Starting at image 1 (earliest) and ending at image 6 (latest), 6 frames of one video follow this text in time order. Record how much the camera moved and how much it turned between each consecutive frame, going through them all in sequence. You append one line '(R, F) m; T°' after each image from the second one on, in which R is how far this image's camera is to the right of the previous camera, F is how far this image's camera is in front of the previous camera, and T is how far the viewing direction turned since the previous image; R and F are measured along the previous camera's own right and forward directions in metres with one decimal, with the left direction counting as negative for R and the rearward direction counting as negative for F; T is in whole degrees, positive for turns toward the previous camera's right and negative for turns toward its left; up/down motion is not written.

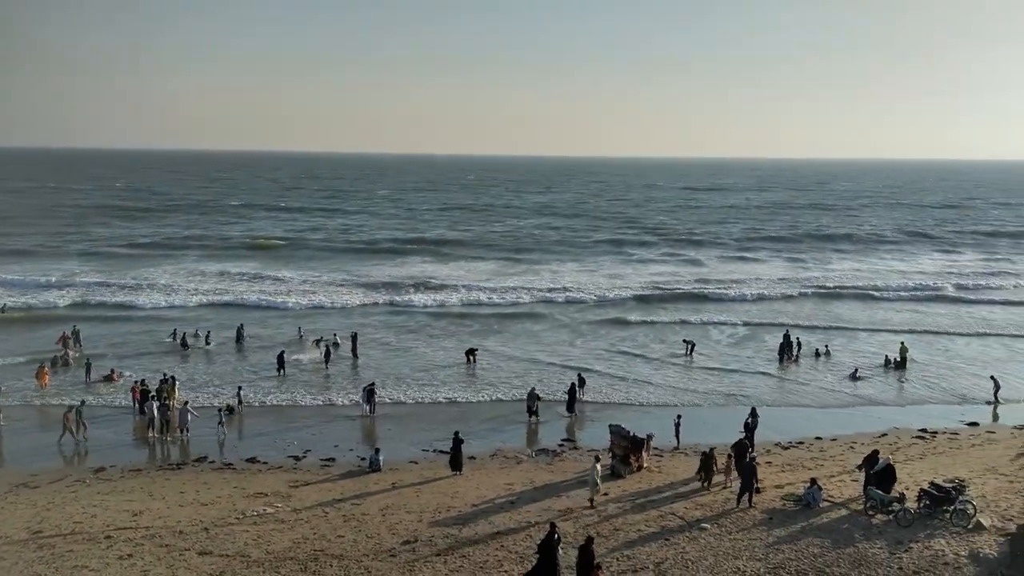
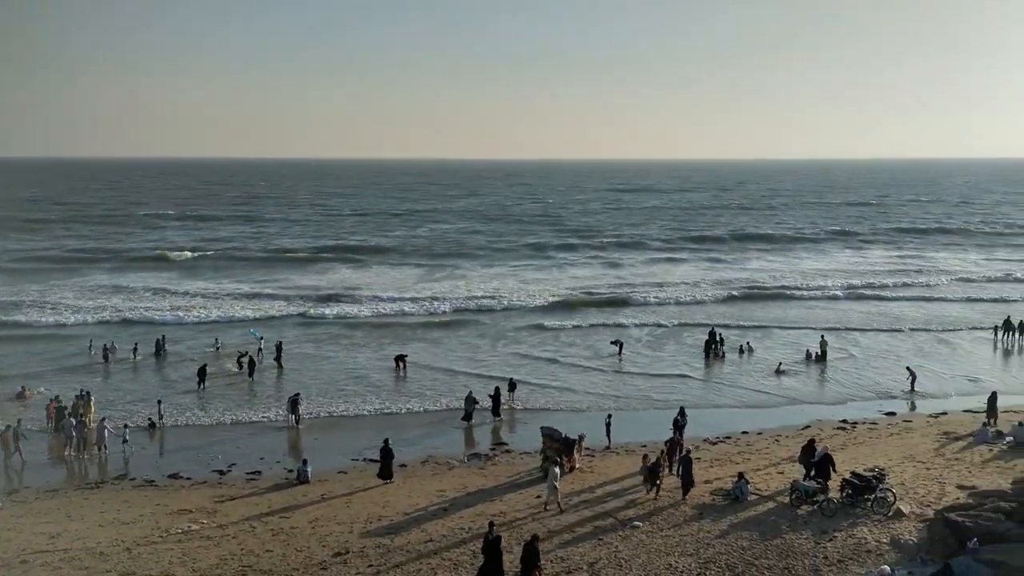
(+1.3, +0.3) m; +4°
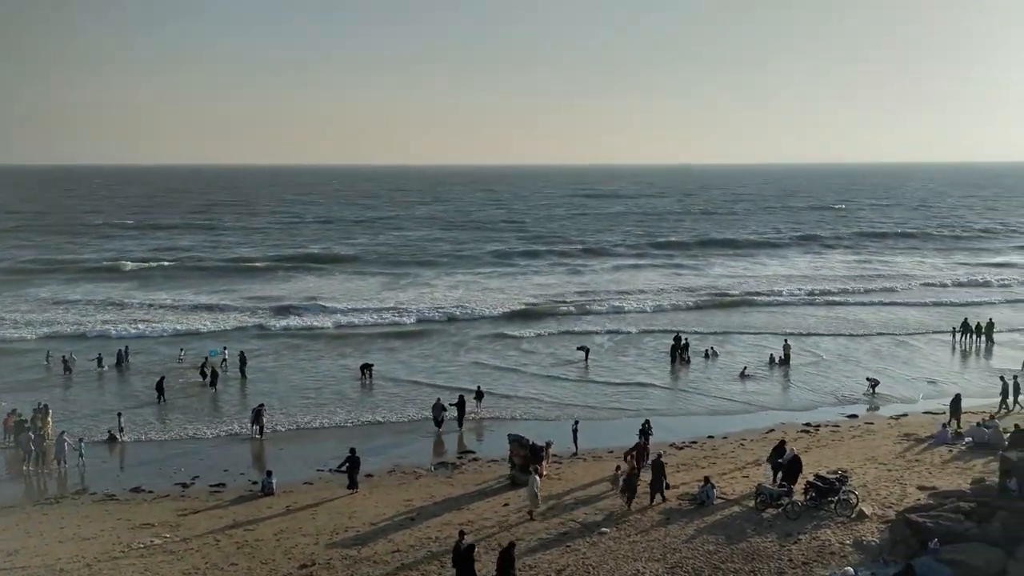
(+0.6, 0.0) m; +2°
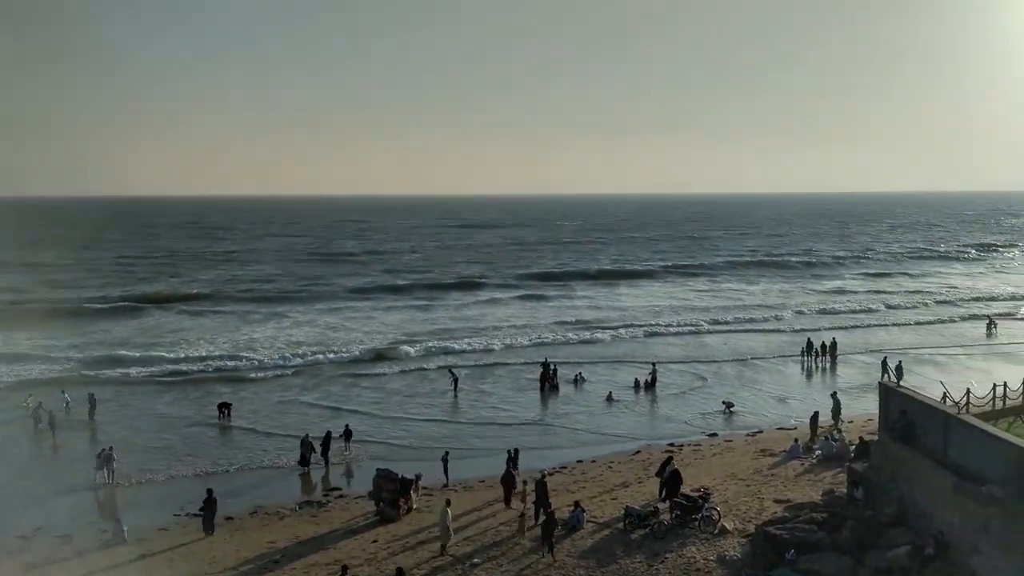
(+1.3, +0.2) m; +8°
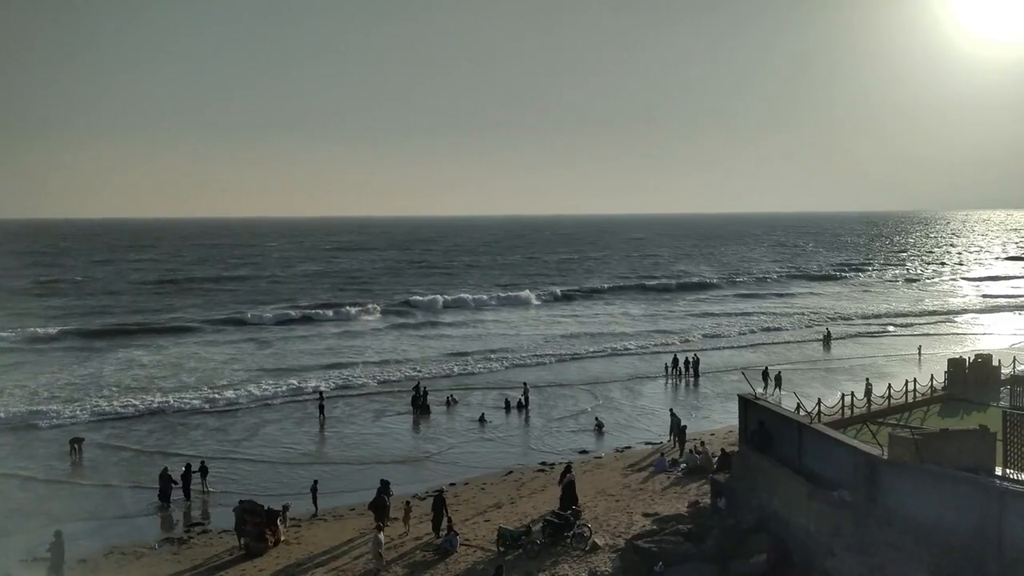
(+0.1, +0.3) m; +10°
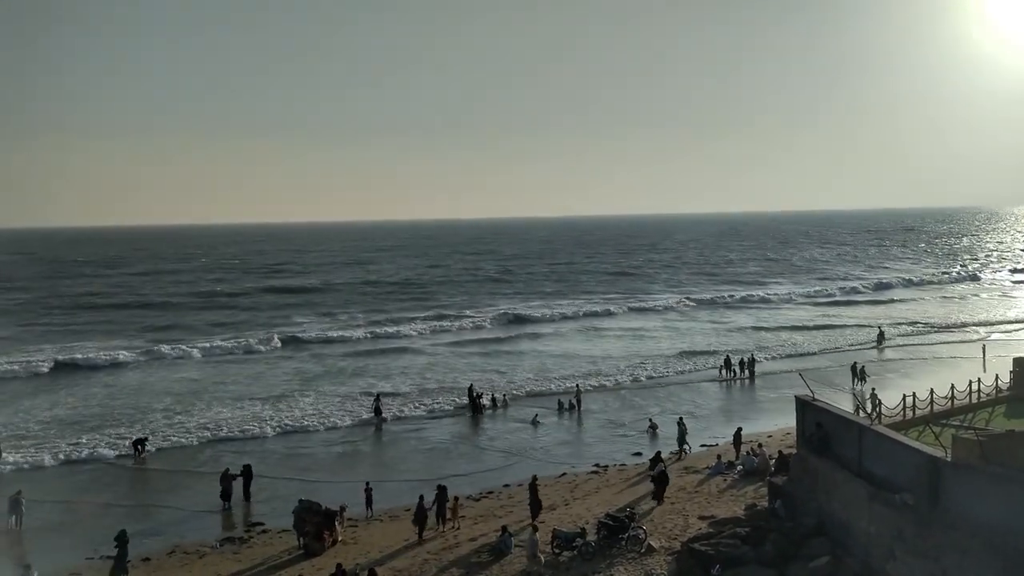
(0.0, -0.1) m; -4°
